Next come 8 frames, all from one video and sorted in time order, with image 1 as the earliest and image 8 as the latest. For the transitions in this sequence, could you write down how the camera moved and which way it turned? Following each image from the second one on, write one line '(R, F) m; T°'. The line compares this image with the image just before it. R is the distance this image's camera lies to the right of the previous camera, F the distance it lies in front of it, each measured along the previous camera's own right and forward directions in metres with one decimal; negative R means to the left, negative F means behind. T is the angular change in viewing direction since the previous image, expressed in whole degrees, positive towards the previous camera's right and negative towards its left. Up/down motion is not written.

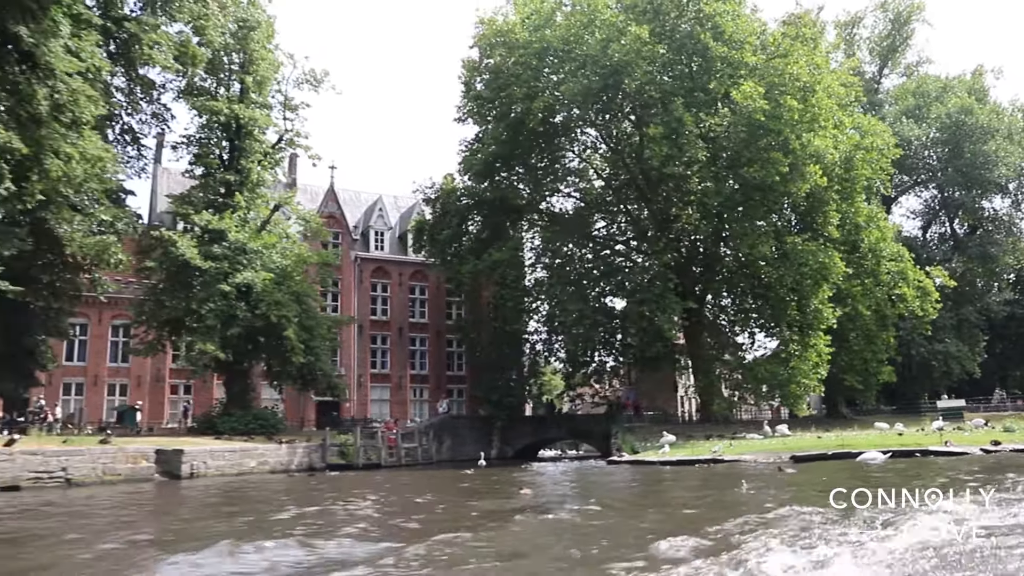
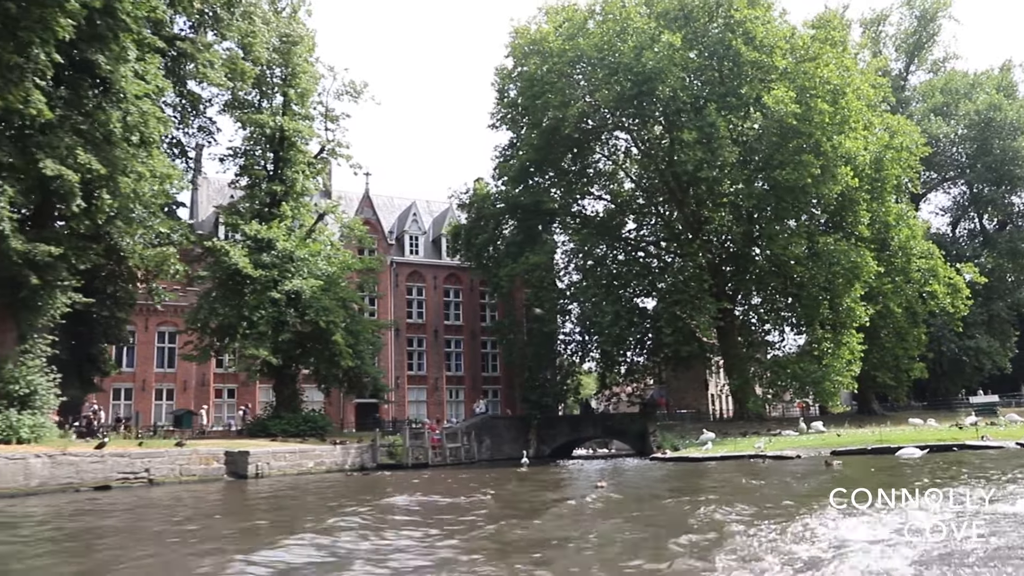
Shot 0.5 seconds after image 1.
(-0.5, -0.8) m; -1°
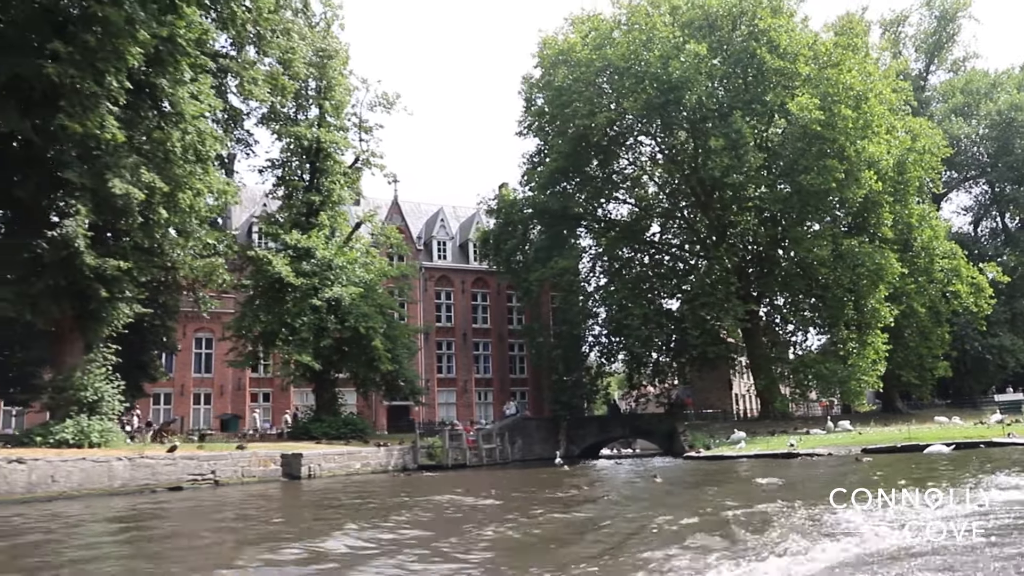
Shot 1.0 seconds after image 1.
(-0.5, -0.8) m; -1°
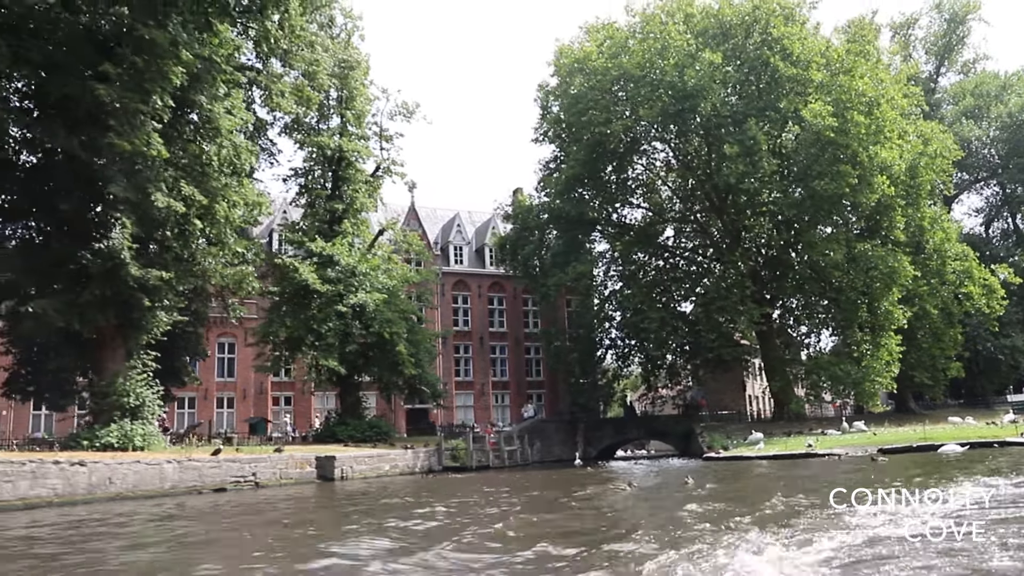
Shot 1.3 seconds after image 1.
(-0.4, -0.6) m; -1°
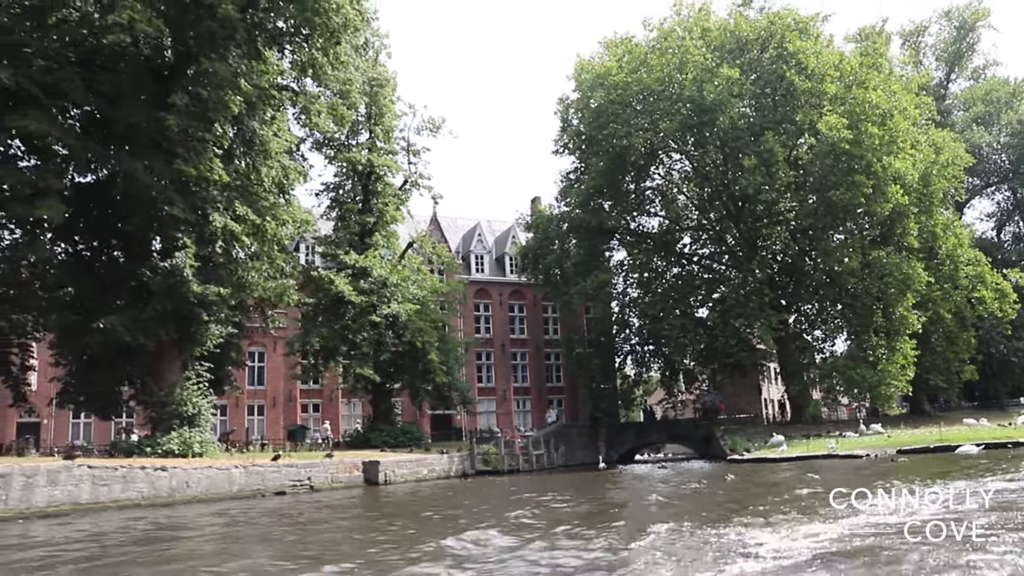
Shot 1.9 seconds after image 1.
(-0.6, -1.0) m; -1°
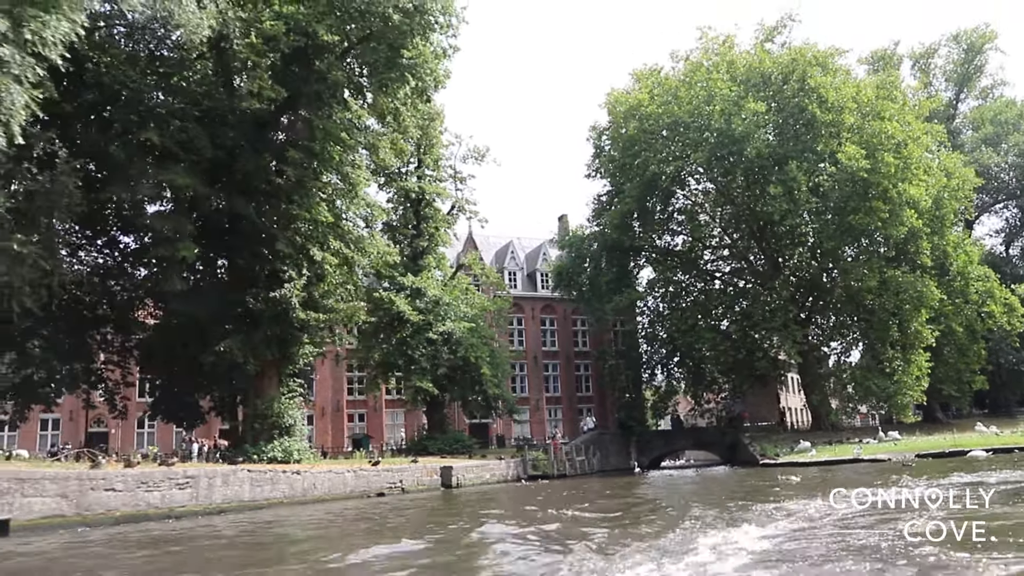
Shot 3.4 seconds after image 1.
(-1.3, -2.6) m; 0°
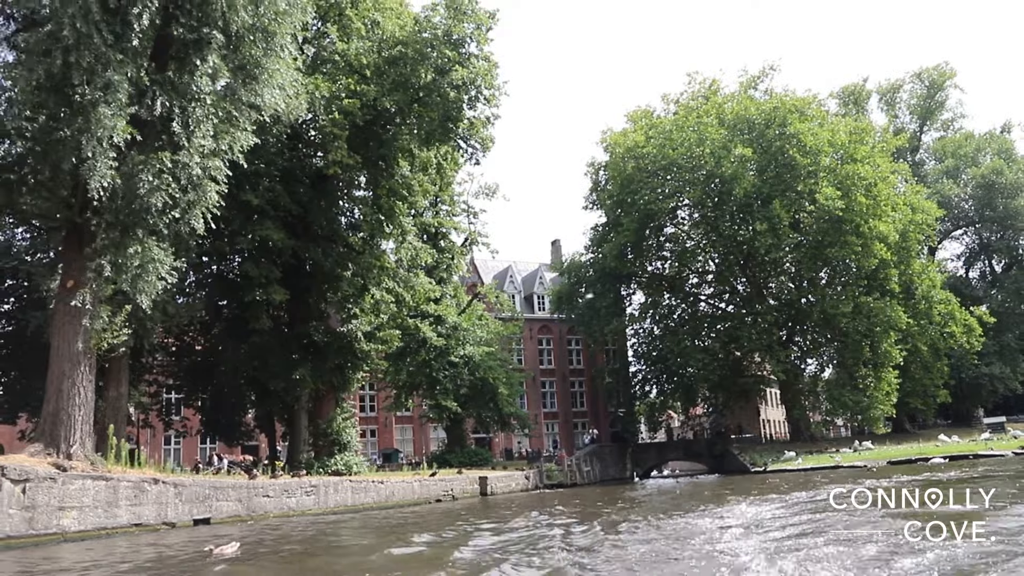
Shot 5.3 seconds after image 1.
(-1.7, -3.4) m; +2°
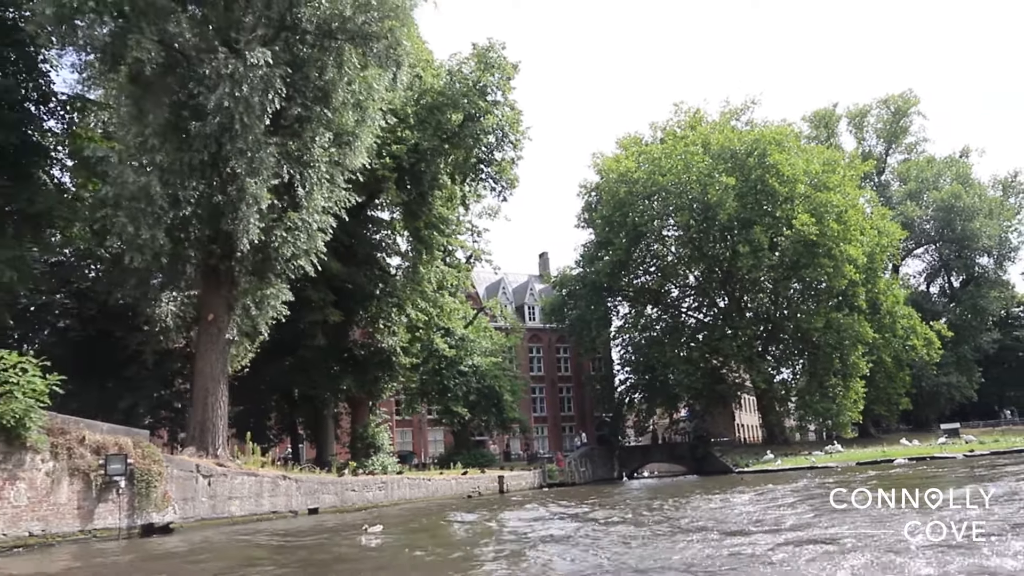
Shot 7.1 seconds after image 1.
(-1.6, -3.2) m; +2°
